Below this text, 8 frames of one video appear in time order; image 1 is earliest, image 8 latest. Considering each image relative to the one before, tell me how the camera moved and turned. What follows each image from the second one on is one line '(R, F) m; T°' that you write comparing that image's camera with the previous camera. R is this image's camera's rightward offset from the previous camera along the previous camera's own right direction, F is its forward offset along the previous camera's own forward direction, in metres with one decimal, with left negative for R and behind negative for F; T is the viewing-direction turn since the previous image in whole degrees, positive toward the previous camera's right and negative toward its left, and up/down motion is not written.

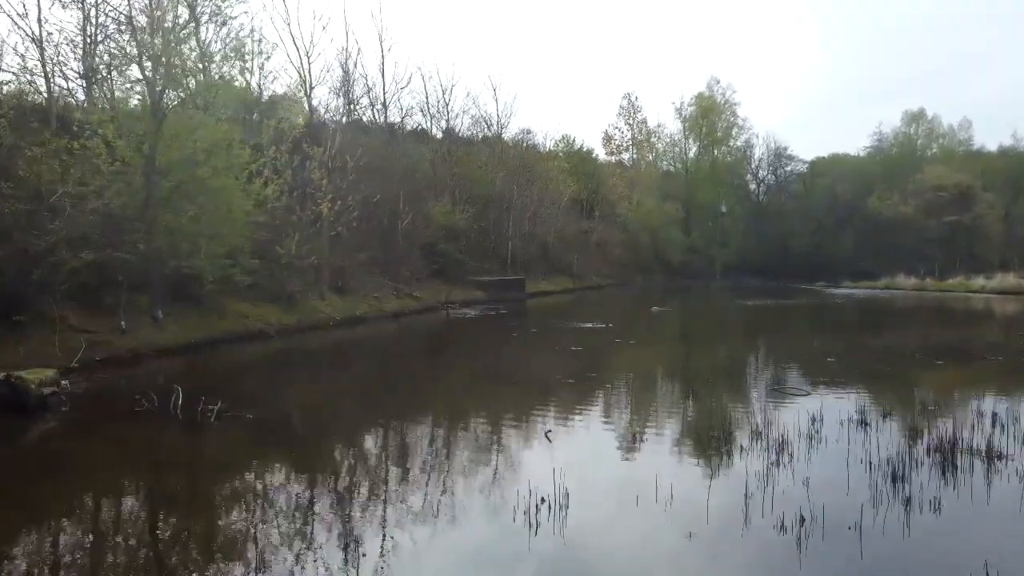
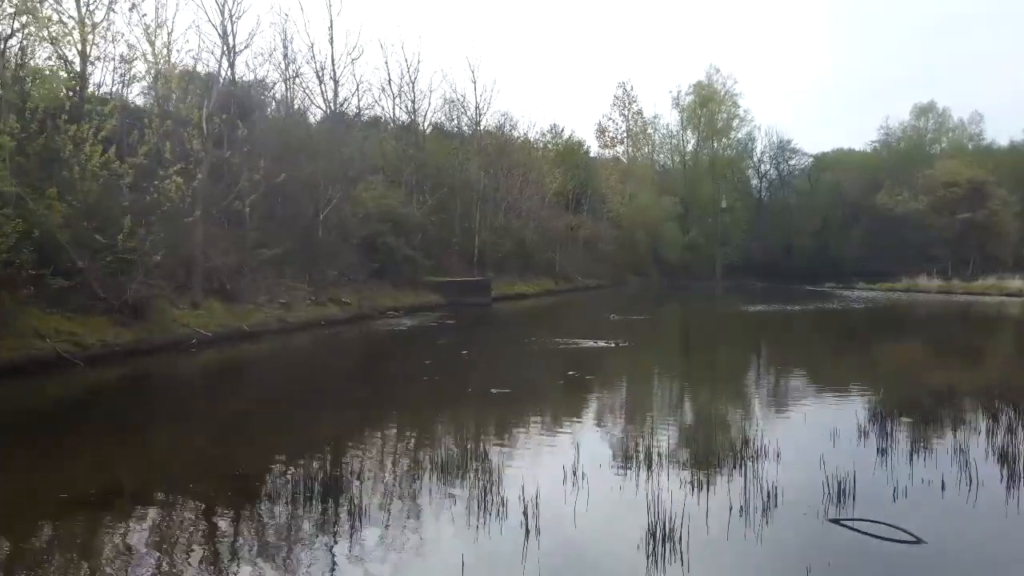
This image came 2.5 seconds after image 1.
(+1.0, +4.0) m; 0°
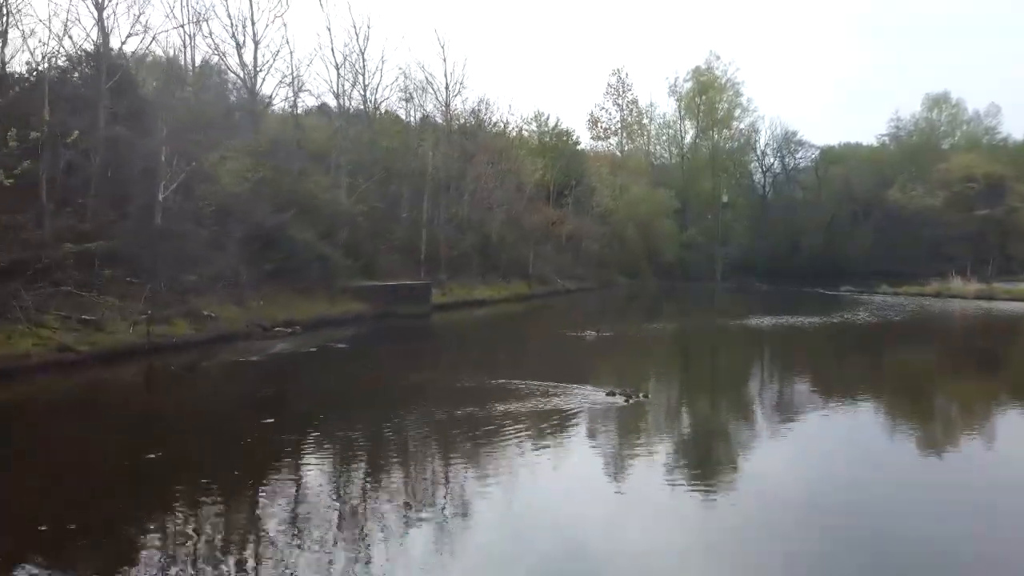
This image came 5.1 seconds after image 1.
(+1.2, +4.6) m; 0°
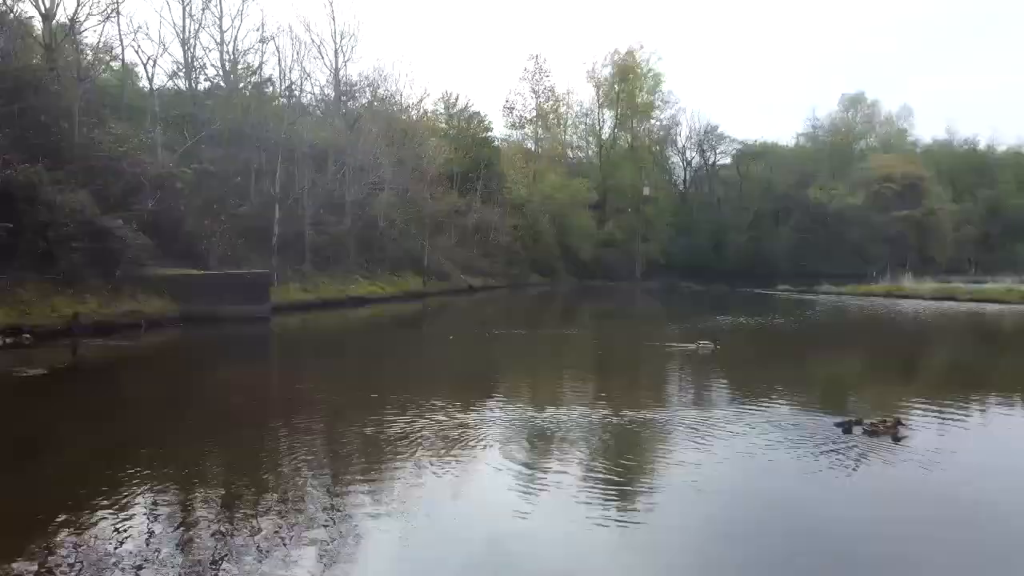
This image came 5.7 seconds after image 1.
(+0.7, +4.6) m; +6°
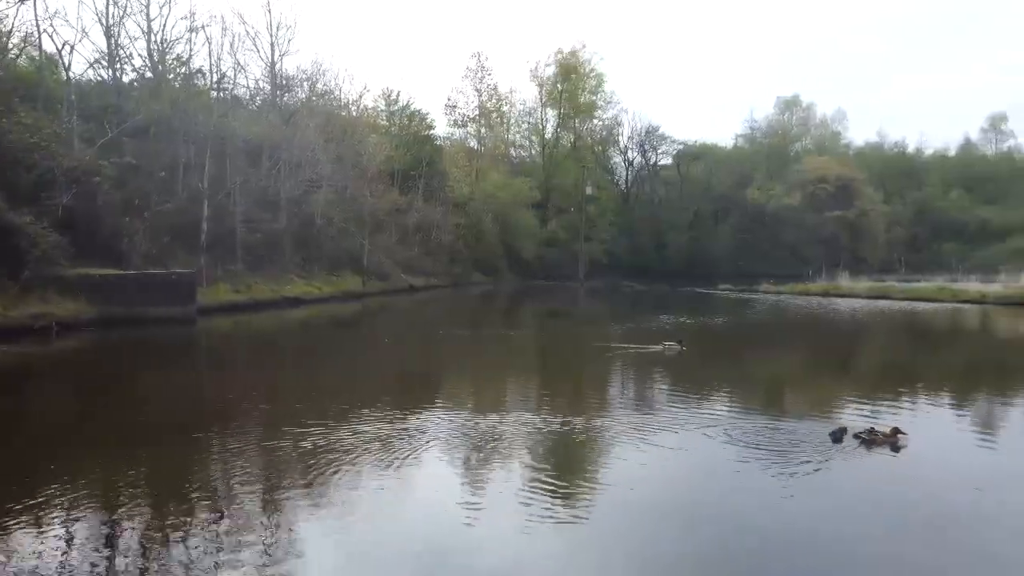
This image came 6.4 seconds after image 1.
(0.0, +0.4) m; +4°
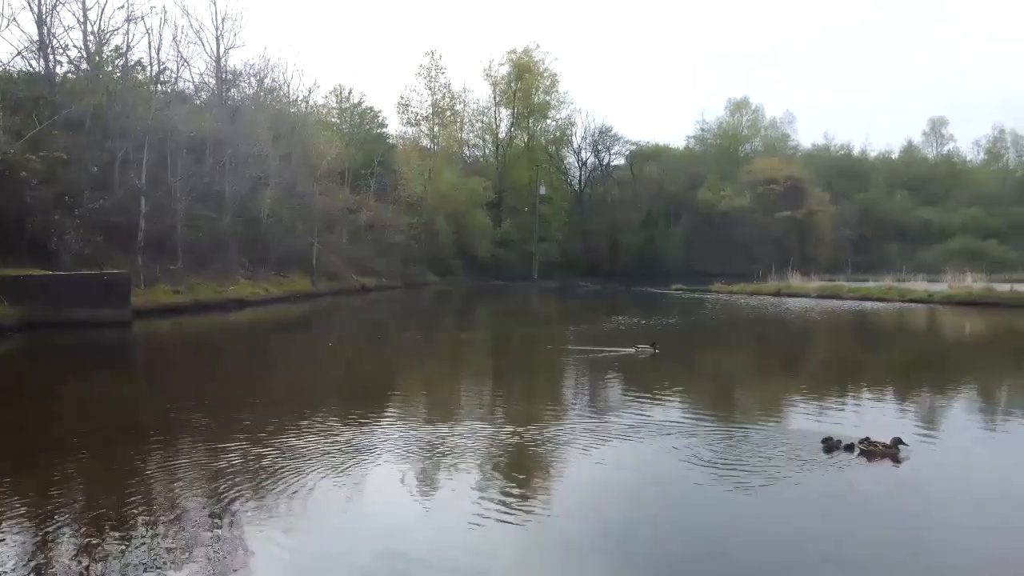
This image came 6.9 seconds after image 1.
(0.0, +0.3) m; +3°
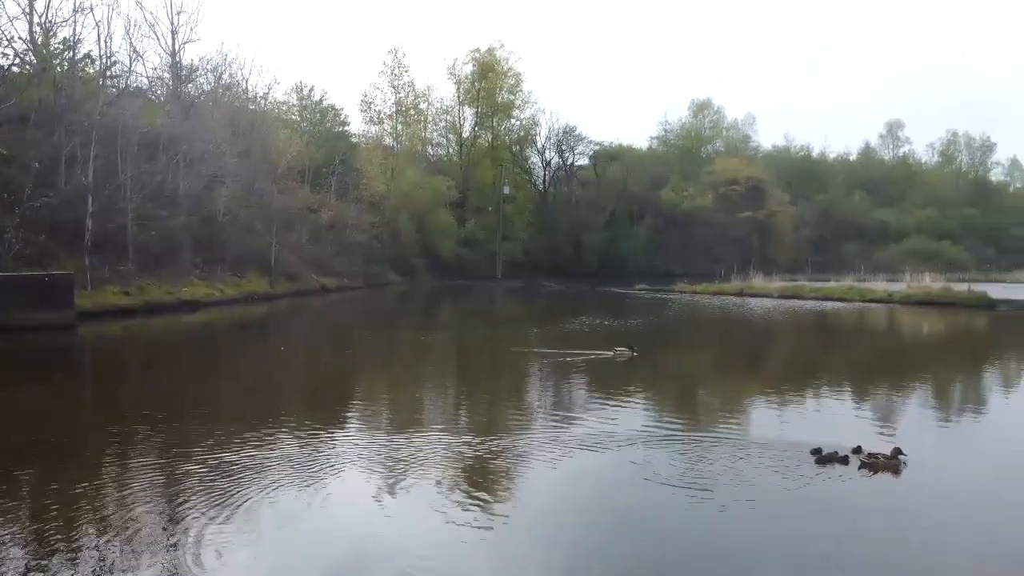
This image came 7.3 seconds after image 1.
(0.0, +0.3) m; +3°
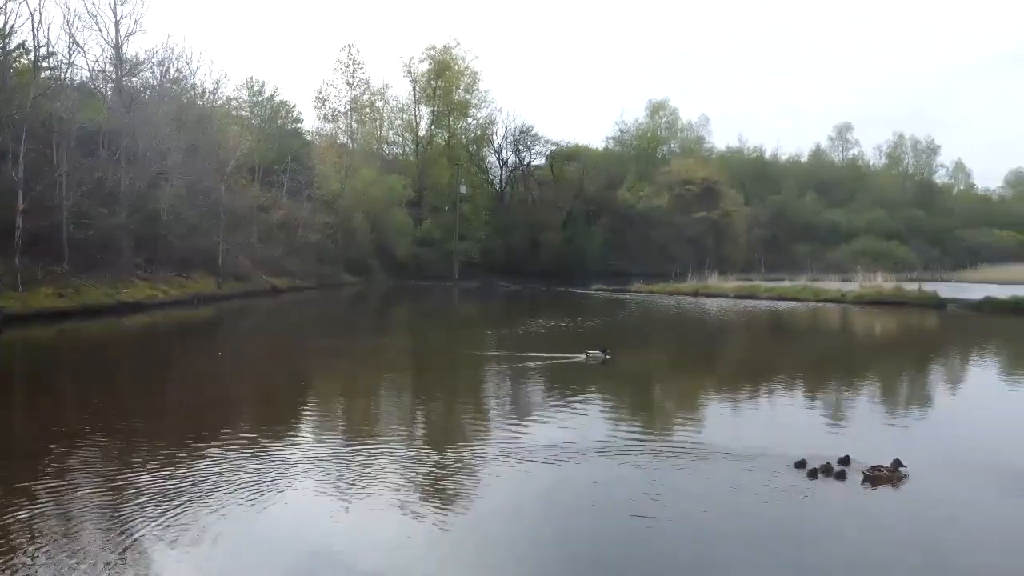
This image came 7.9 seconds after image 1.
(0.0, +0.3) m; +3°
